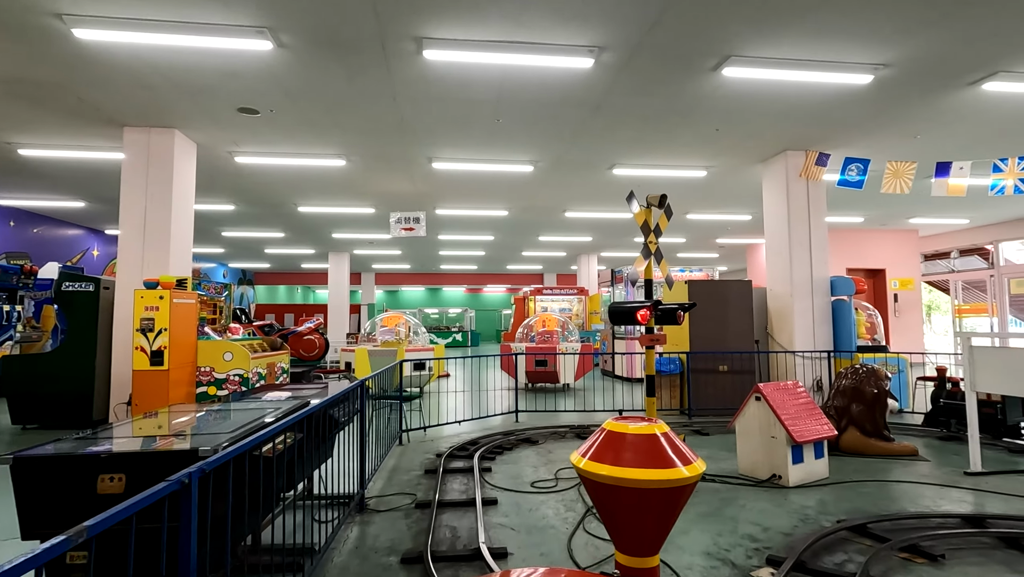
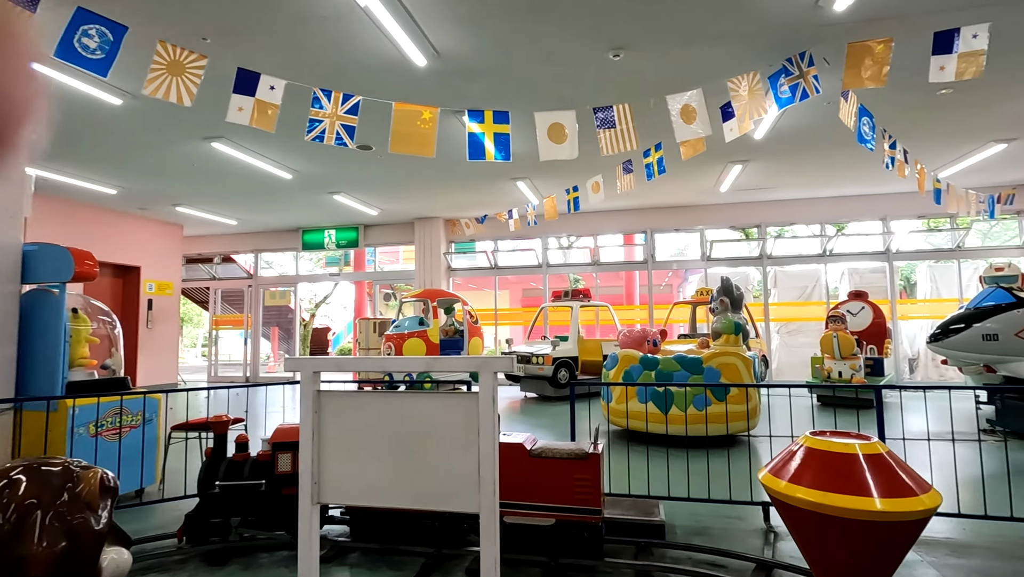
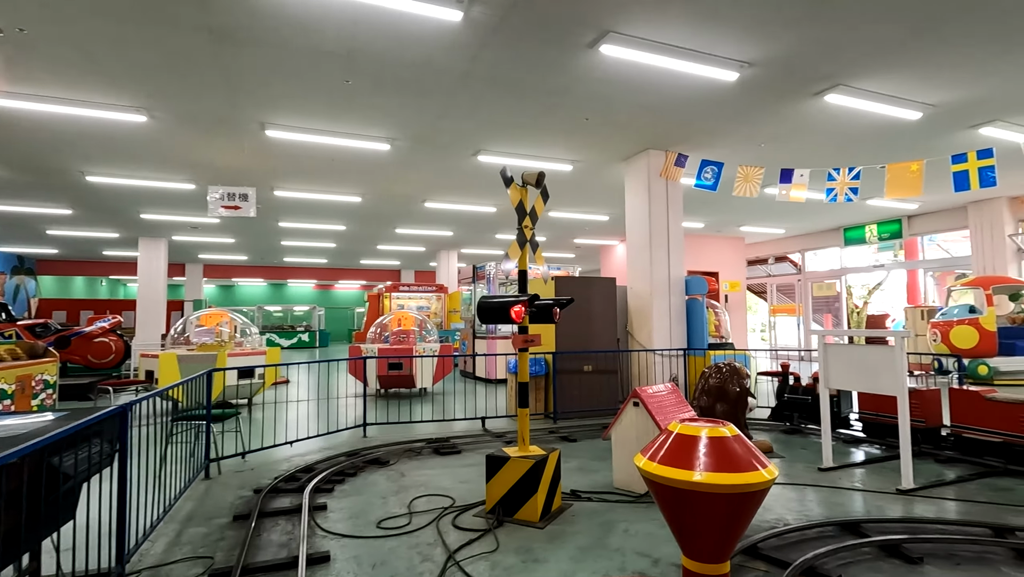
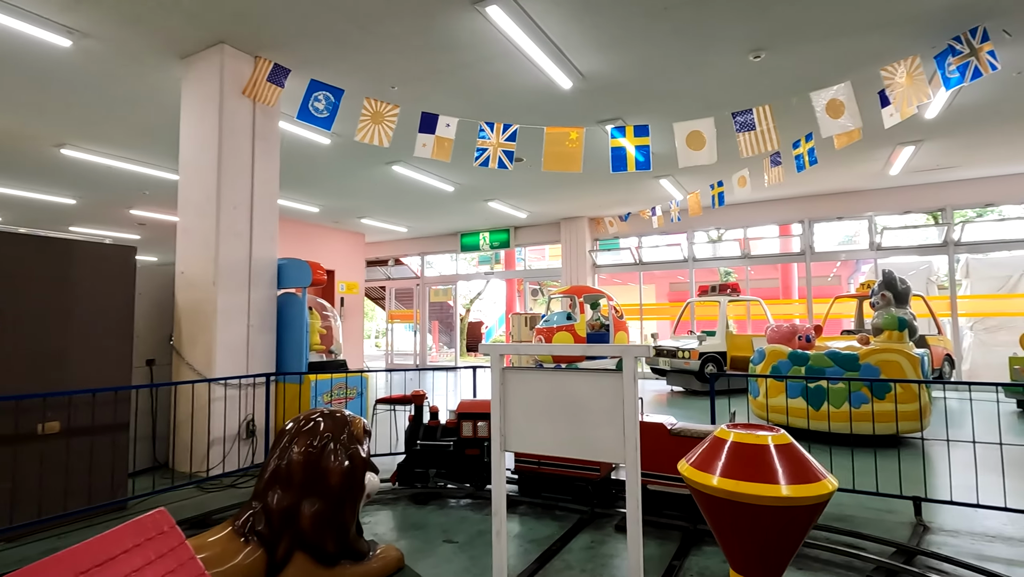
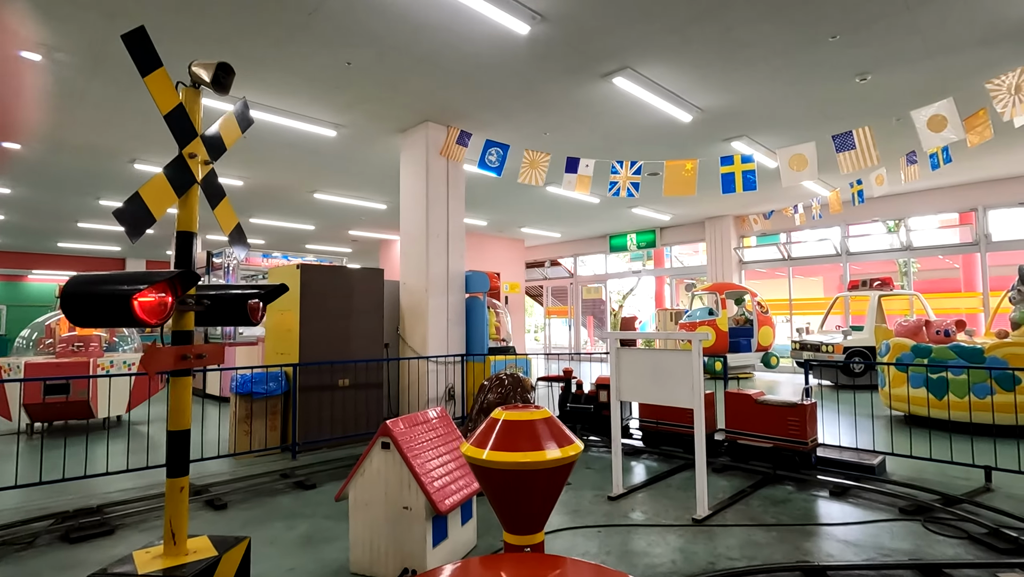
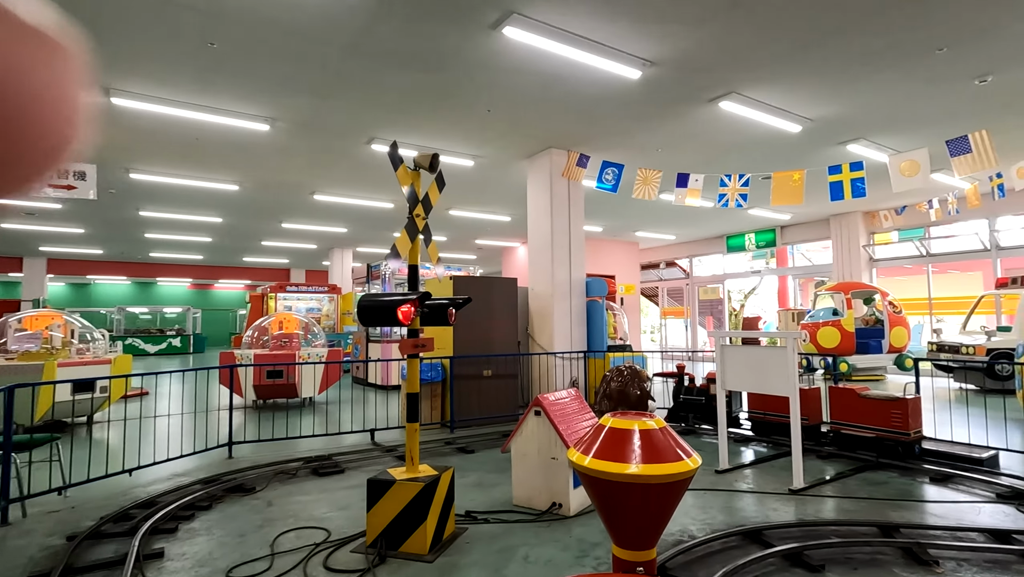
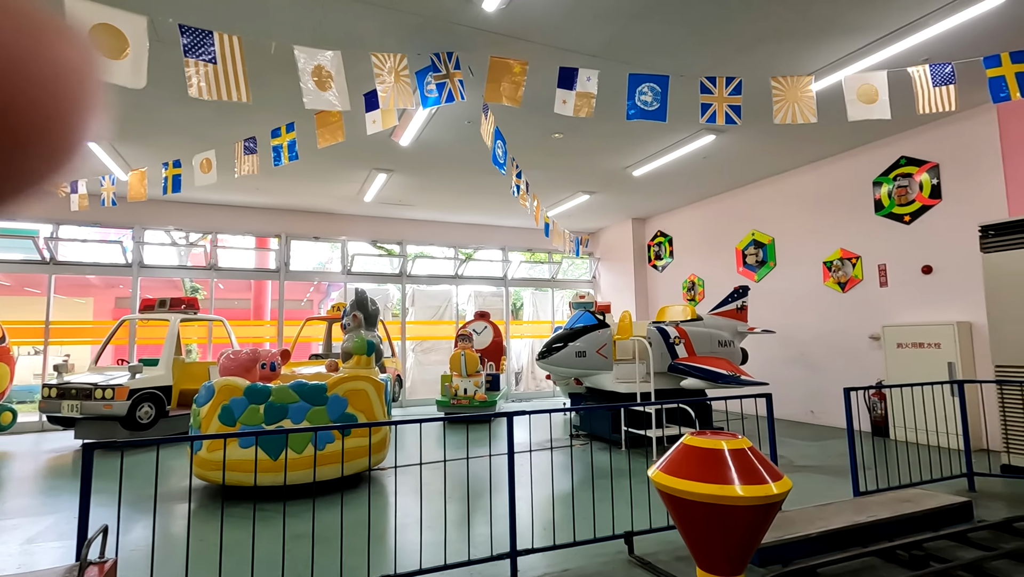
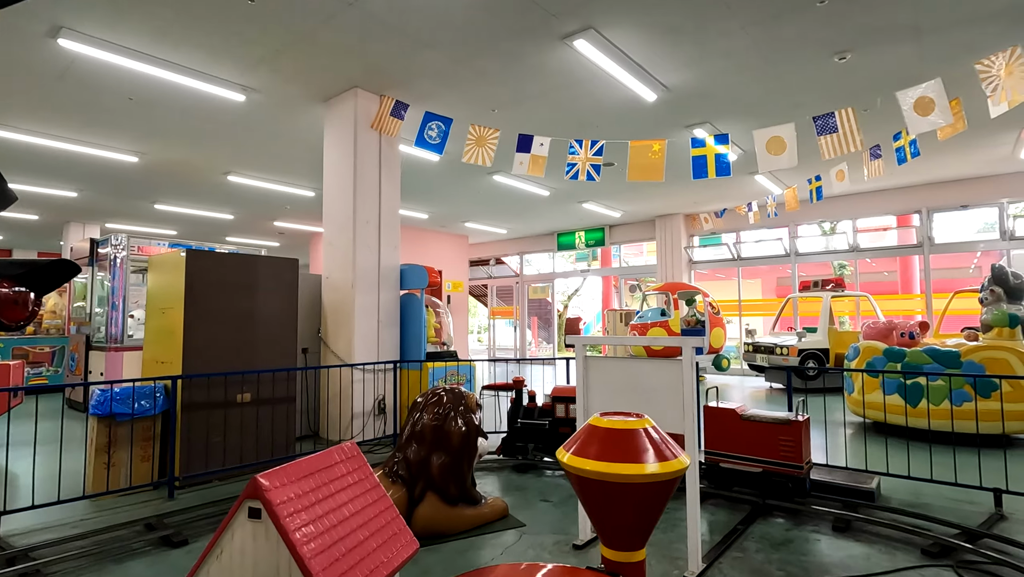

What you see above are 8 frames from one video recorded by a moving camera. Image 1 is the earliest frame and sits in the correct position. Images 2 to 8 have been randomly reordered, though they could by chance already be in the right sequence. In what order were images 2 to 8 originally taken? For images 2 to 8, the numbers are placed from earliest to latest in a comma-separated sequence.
3, 6, 5, 8, 4, 2, 7
